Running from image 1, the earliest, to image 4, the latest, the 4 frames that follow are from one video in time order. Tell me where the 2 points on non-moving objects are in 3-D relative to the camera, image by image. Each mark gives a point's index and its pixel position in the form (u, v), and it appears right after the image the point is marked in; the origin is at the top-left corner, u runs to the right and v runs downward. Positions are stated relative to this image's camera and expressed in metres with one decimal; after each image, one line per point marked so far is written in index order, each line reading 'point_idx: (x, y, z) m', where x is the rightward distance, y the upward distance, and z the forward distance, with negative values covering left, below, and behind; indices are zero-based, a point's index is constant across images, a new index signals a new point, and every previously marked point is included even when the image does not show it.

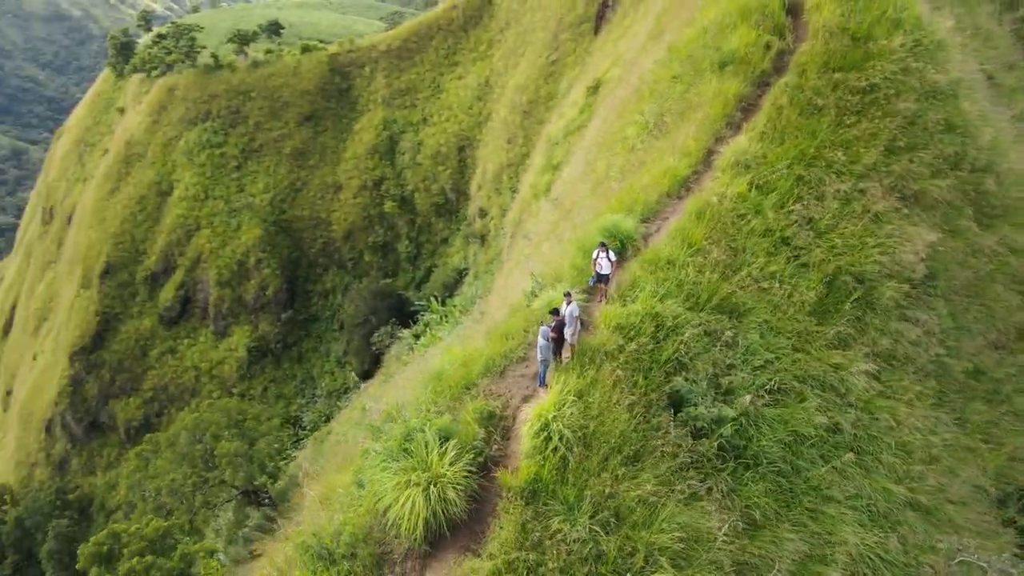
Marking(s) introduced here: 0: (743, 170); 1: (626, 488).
0: (+3.1, +1.6, +10.2) m
1: (+0.9, -1.7, +6.1) m
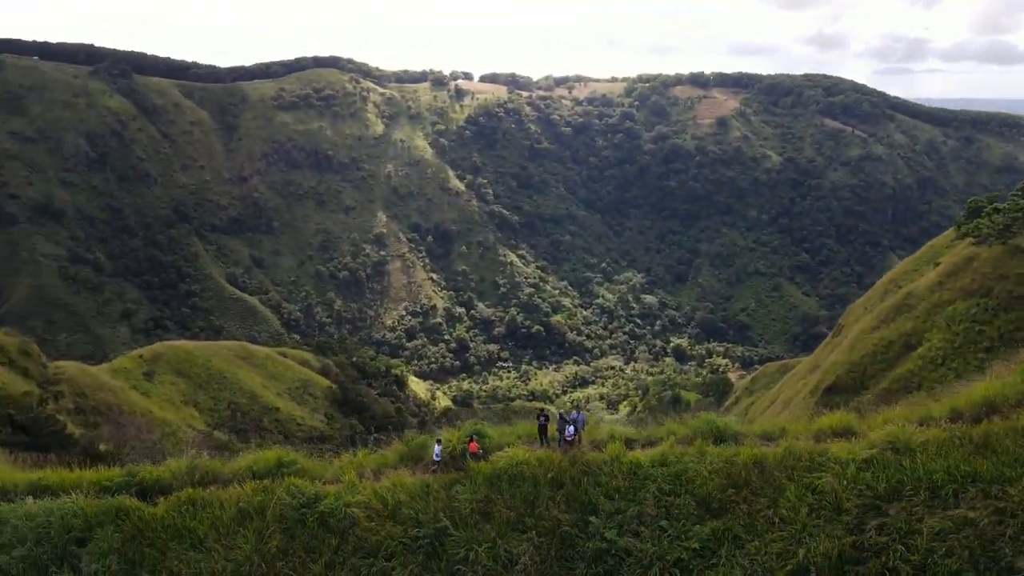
0: (+5.5, -2.4, +10.9) m
1: (-0.1, -3.2, +10.9) m
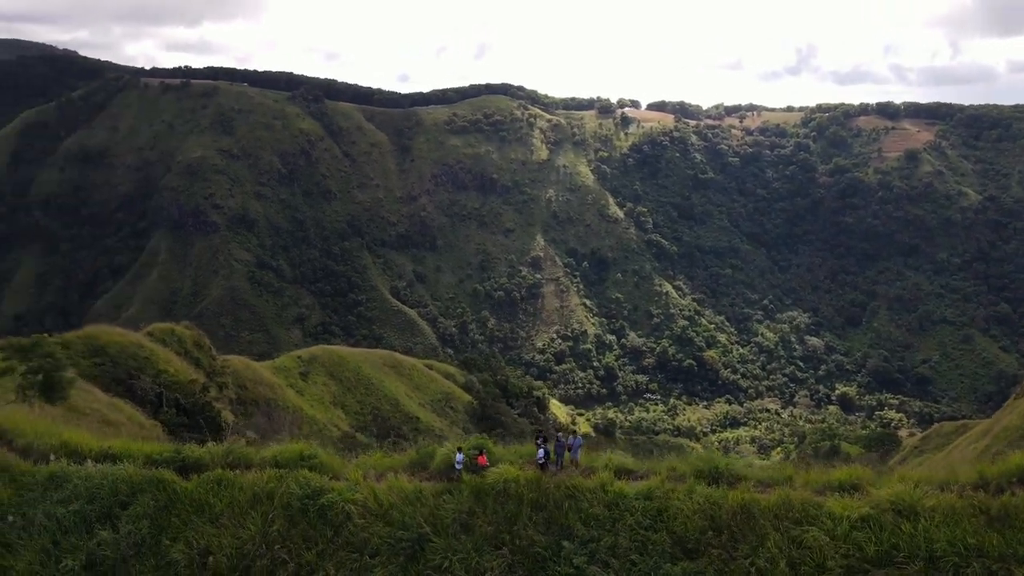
0: (+5.1, -3.0, +9.9) m
1: (-0.4, -3.5, +11.1) m
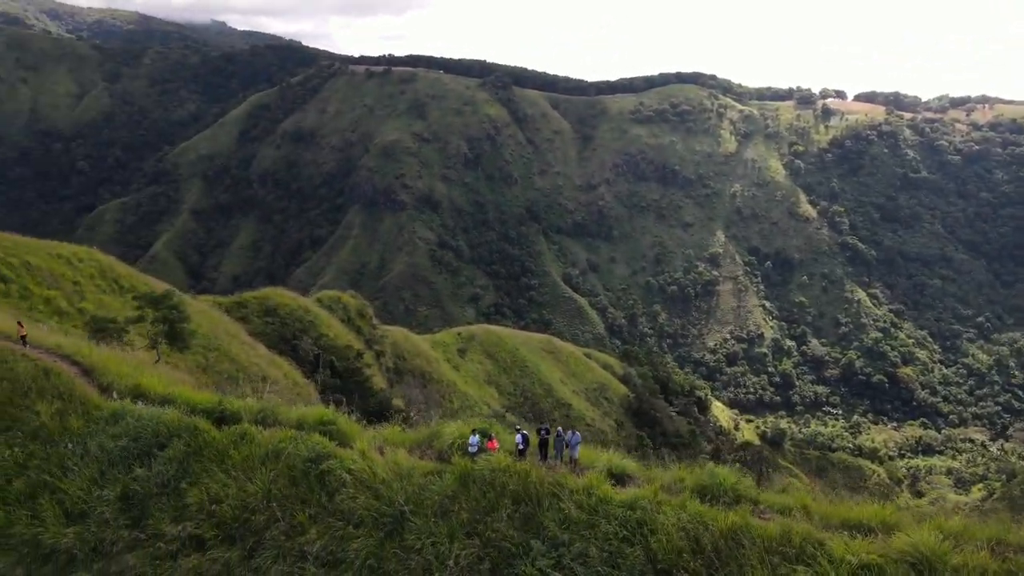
0: (+4.4, -3.0, +8.2) m
1: (-0.7, -3.2, +10.6) m
